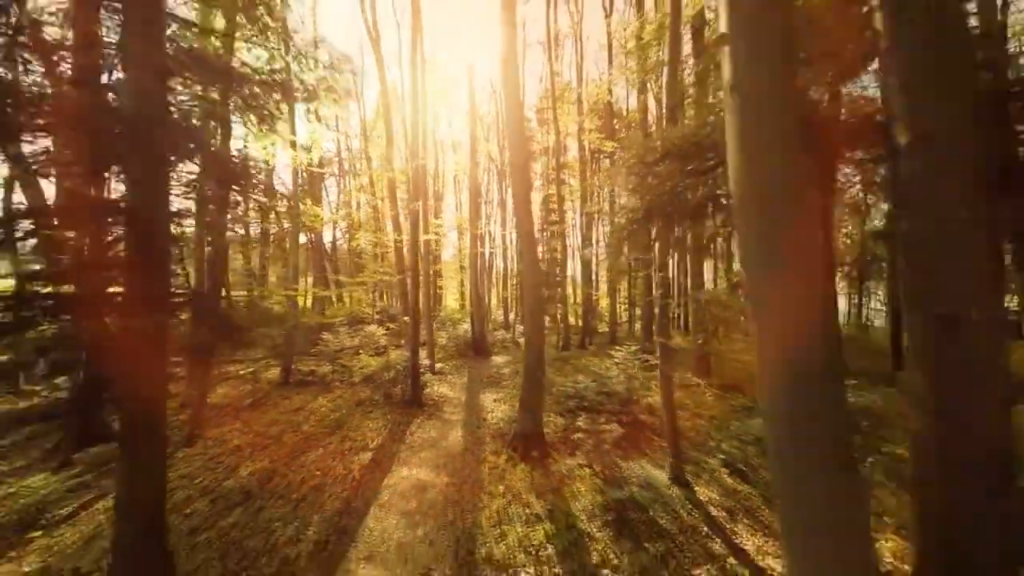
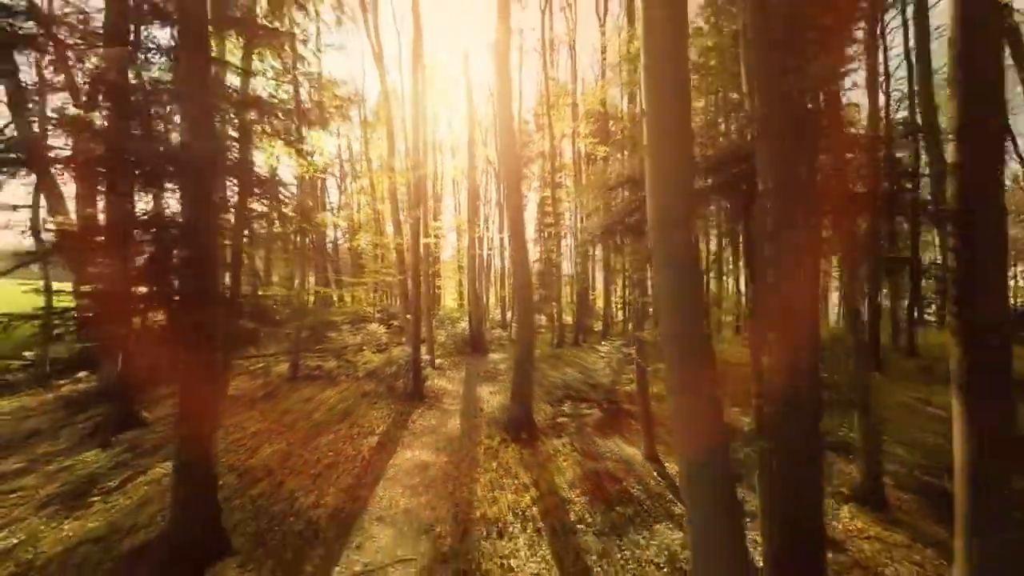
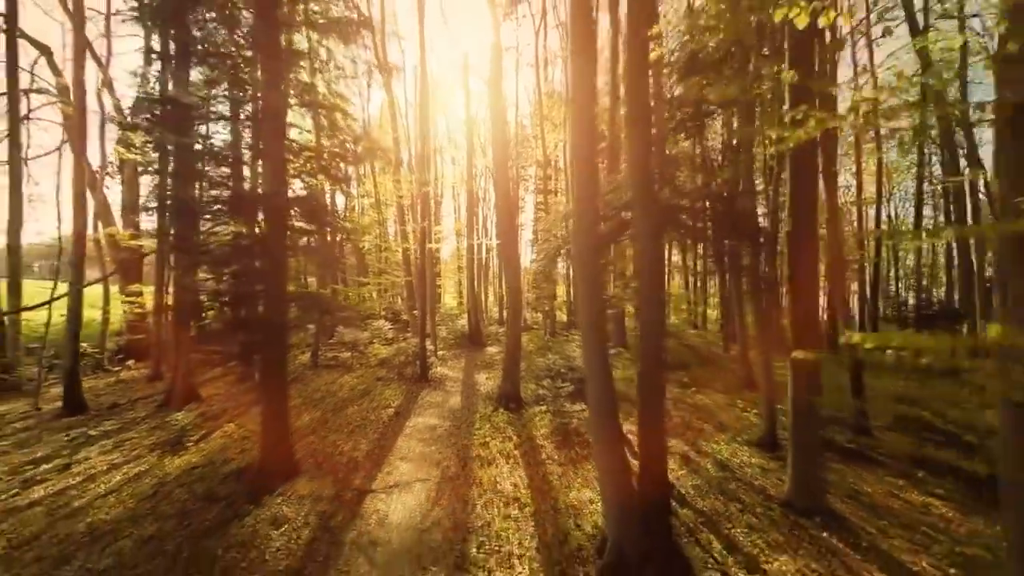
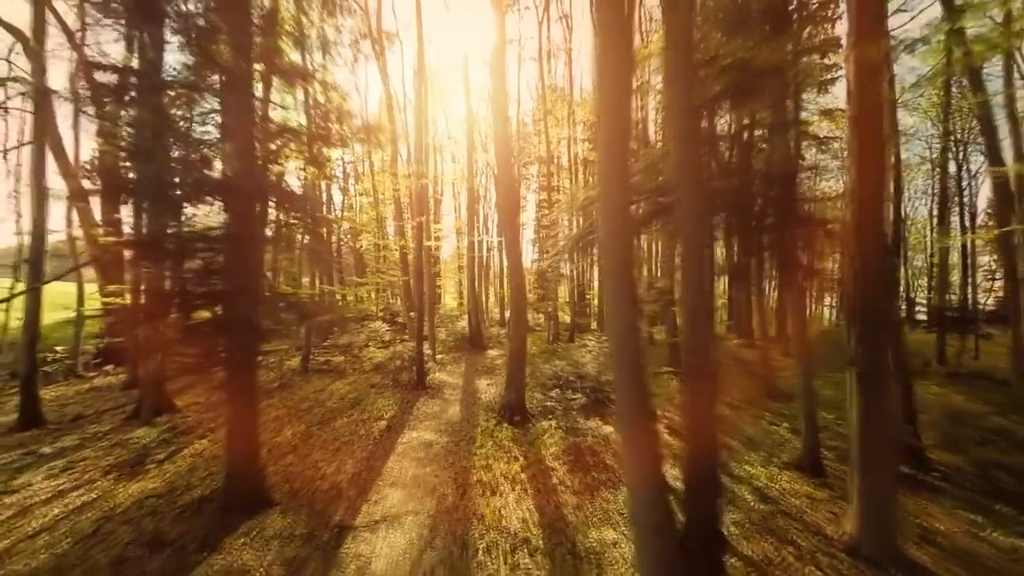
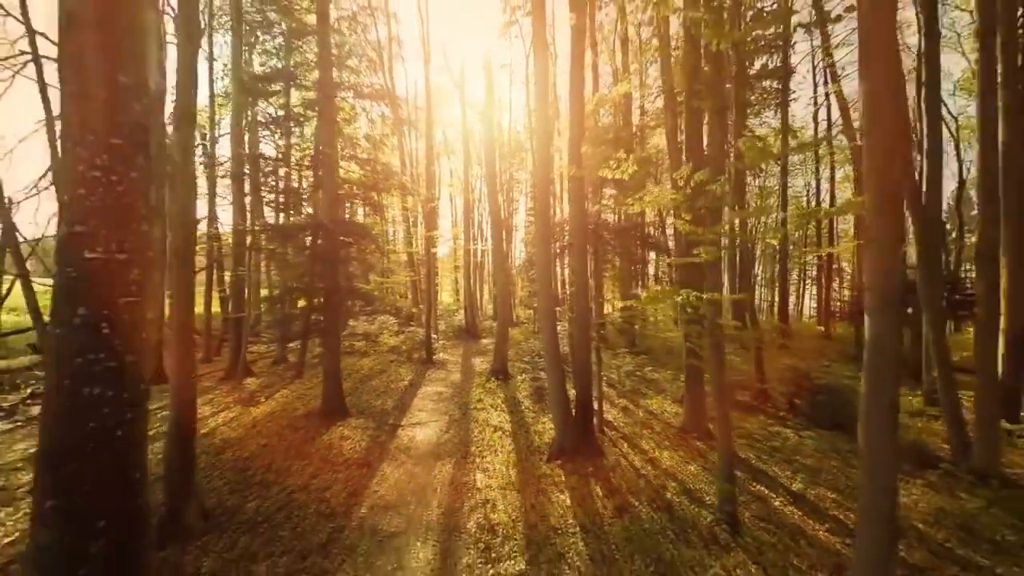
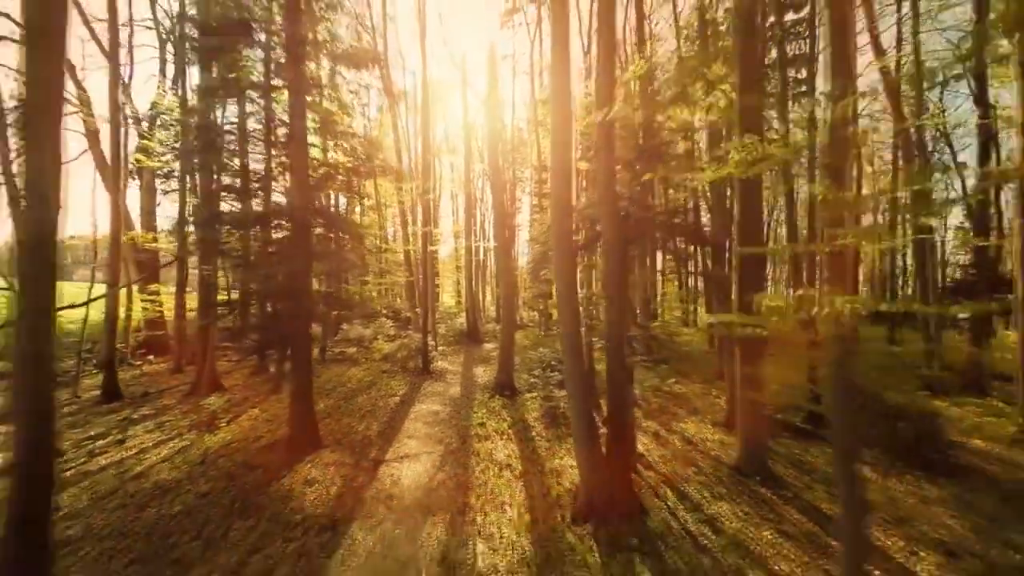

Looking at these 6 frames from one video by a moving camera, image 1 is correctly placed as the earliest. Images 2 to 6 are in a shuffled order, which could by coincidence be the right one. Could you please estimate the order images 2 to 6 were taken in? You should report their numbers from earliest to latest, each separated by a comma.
2, 4, 3, 6, 5
